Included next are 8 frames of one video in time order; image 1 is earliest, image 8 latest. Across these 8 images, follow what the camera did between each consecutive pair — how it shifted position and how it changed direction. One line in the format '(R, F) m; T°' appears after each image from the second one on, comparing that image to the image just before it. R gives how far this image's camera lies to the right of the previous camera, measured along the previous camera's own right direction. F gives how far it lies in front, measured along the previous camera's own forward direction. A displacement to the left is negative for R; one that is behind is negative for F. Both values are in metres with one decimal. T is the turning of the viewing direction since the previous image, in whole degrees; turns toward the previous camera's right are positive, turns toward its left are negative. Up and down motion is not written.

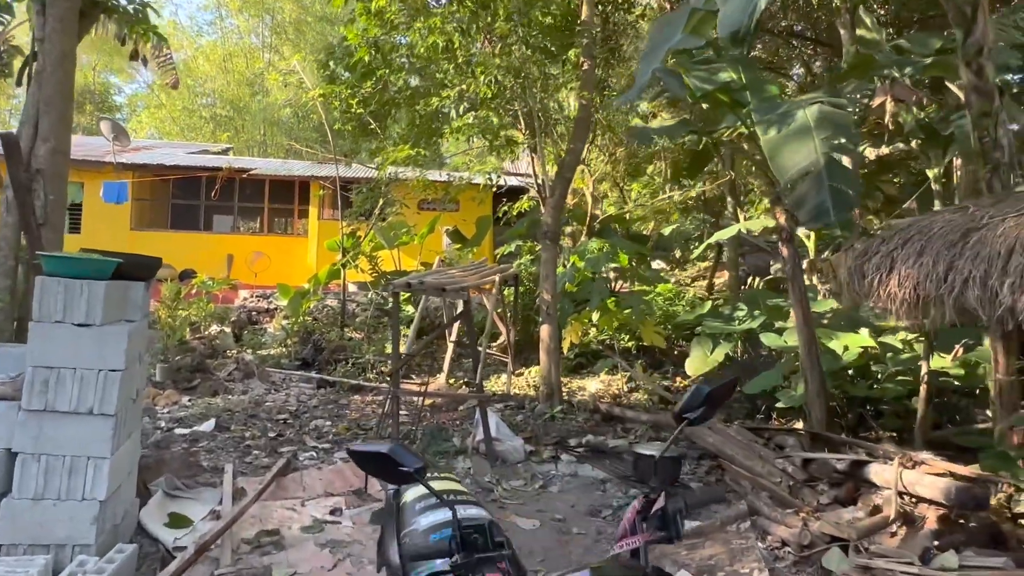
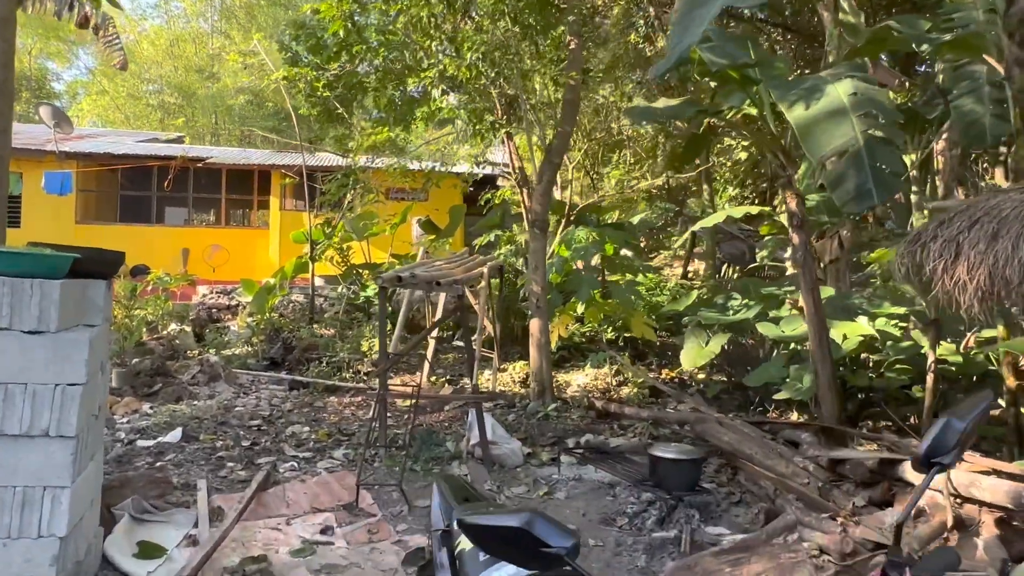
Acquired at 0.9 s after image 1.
(-0.3, +0.4) m; +4°
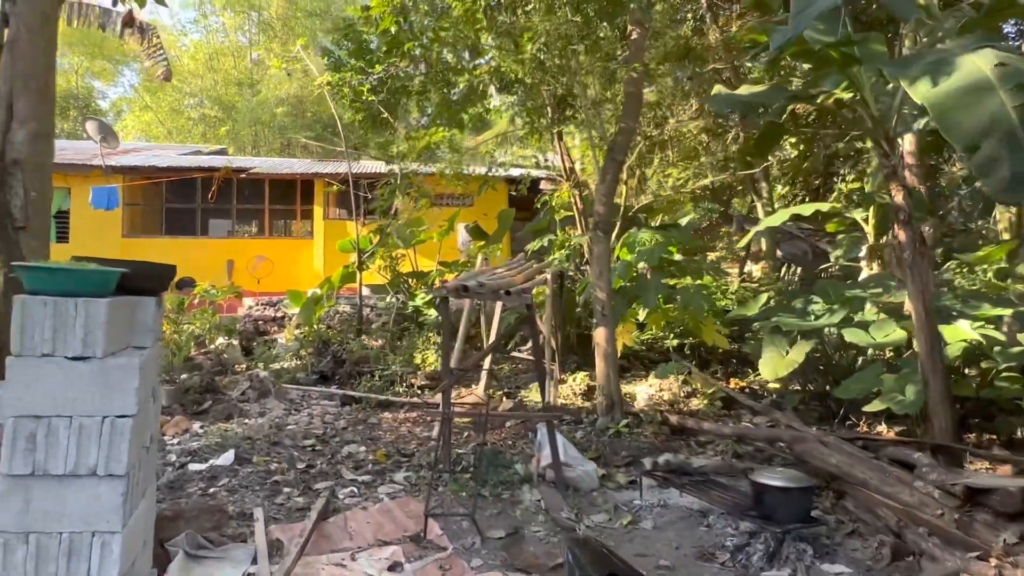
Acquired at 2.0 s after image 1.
(-0.2, +0.4) m; -3°
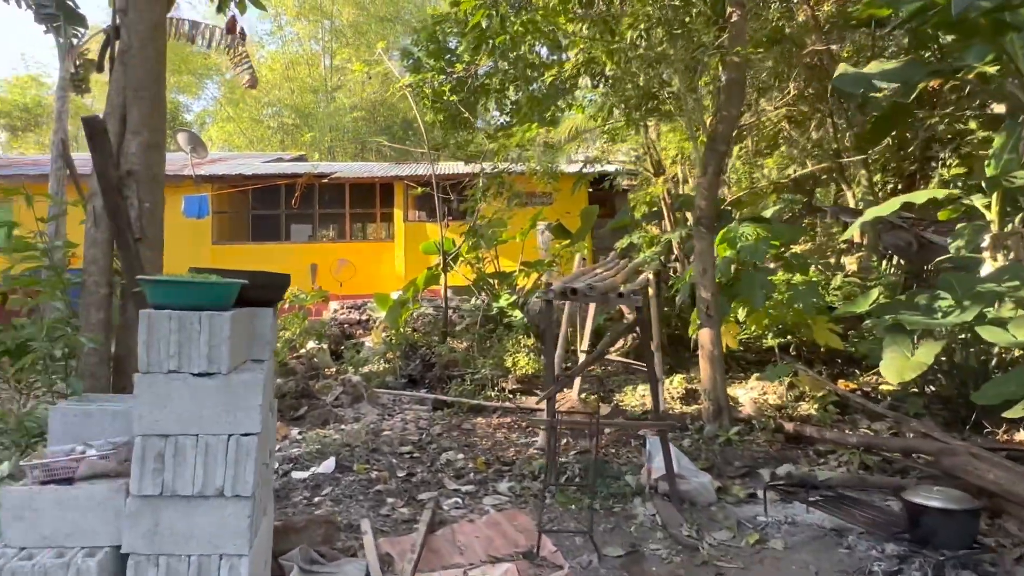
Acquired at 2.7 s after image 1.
(-0.2, +0.2) m; -6°
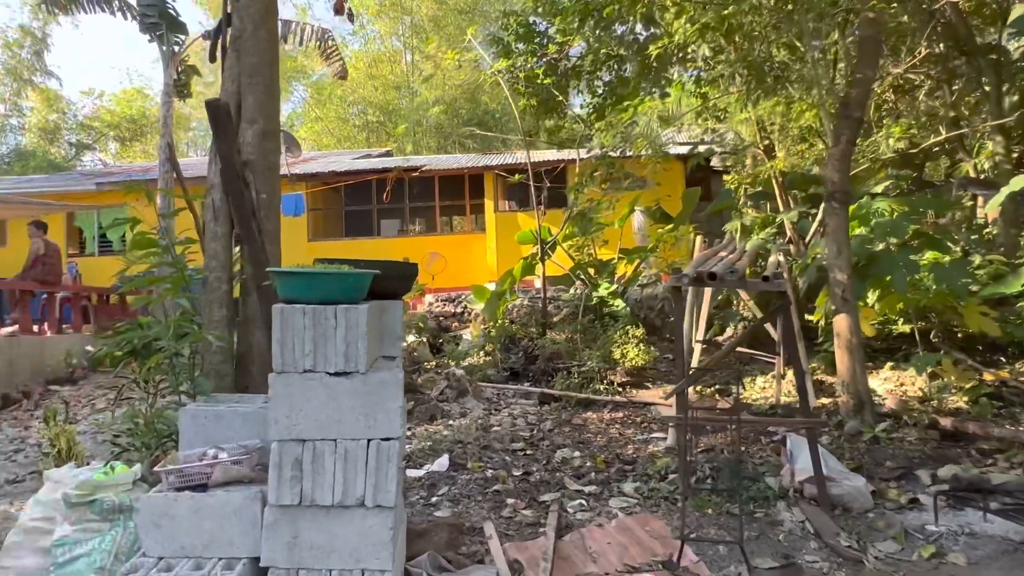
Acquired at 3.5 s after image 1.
(-0.2, +0.3) m; -7°
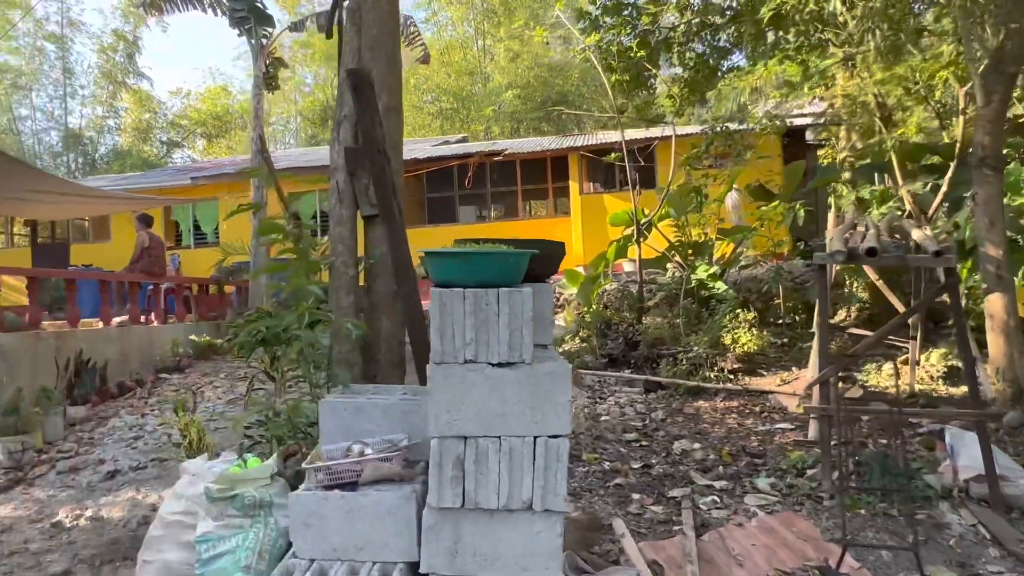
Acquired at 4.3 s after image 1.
(-0.3, +0.2) m; -6°
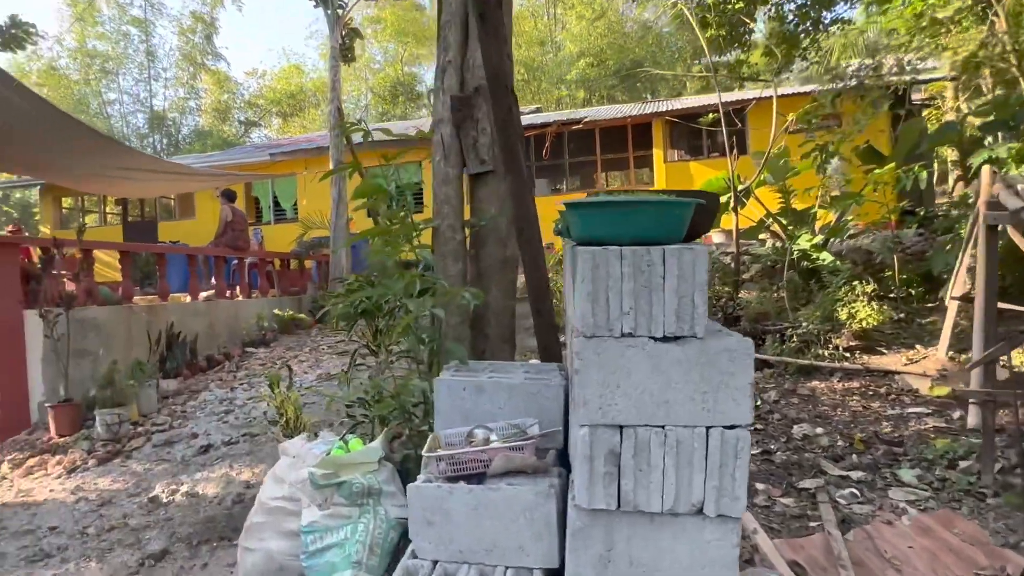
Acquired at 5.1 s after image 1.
(-0.2, +0.3) m; -6°
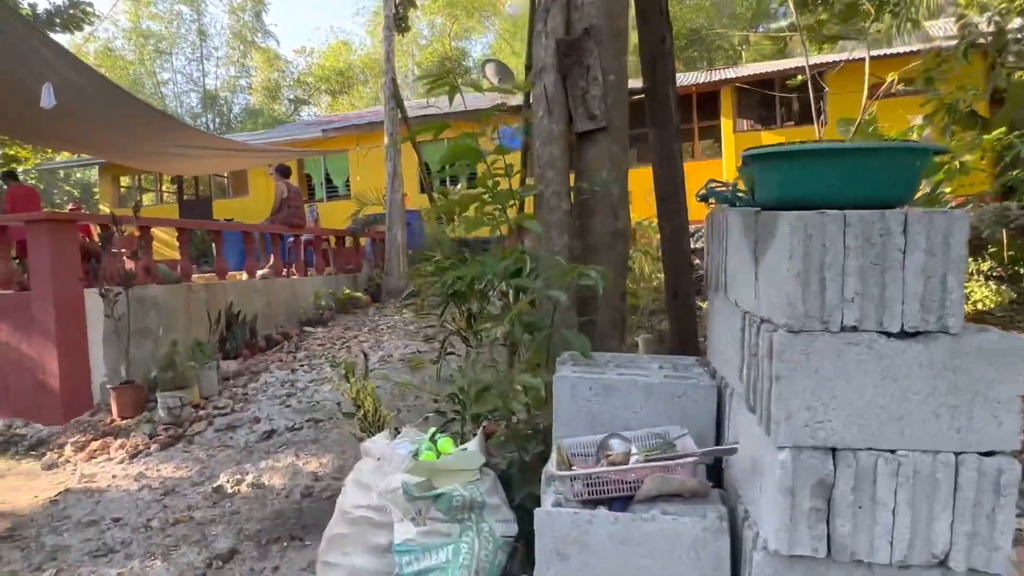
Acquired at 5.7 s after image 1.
(-0.2, +0.3) m; -4°
